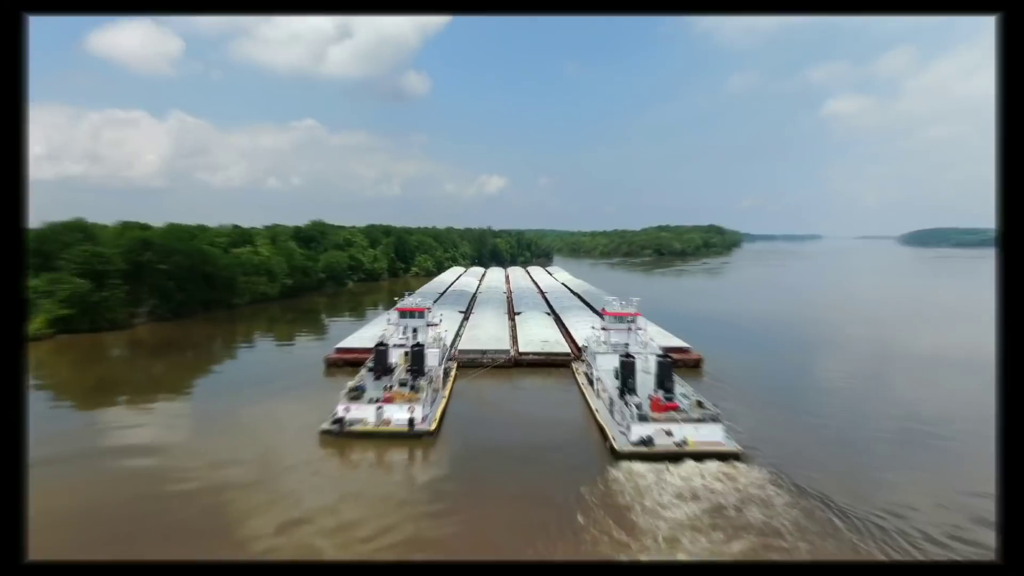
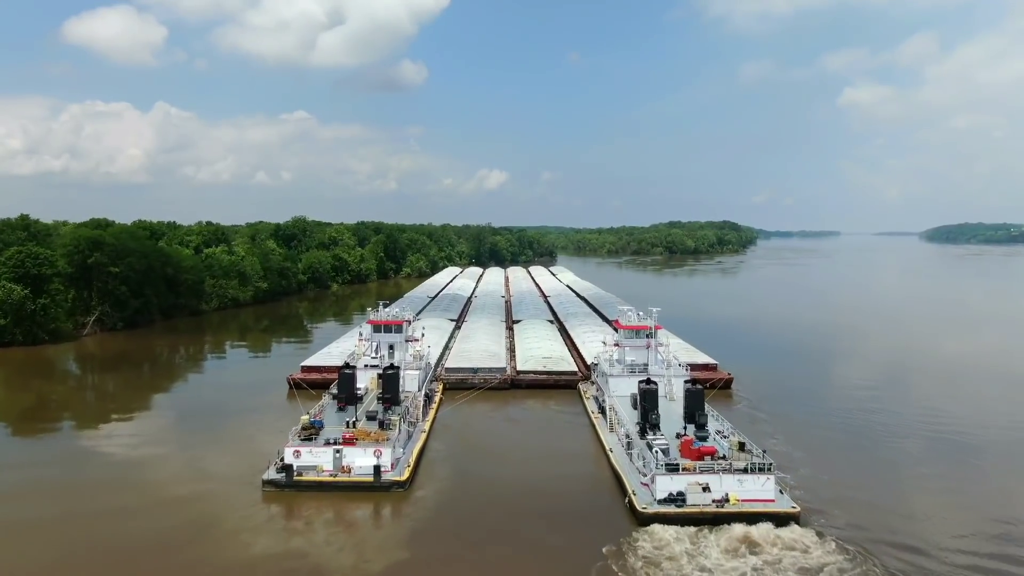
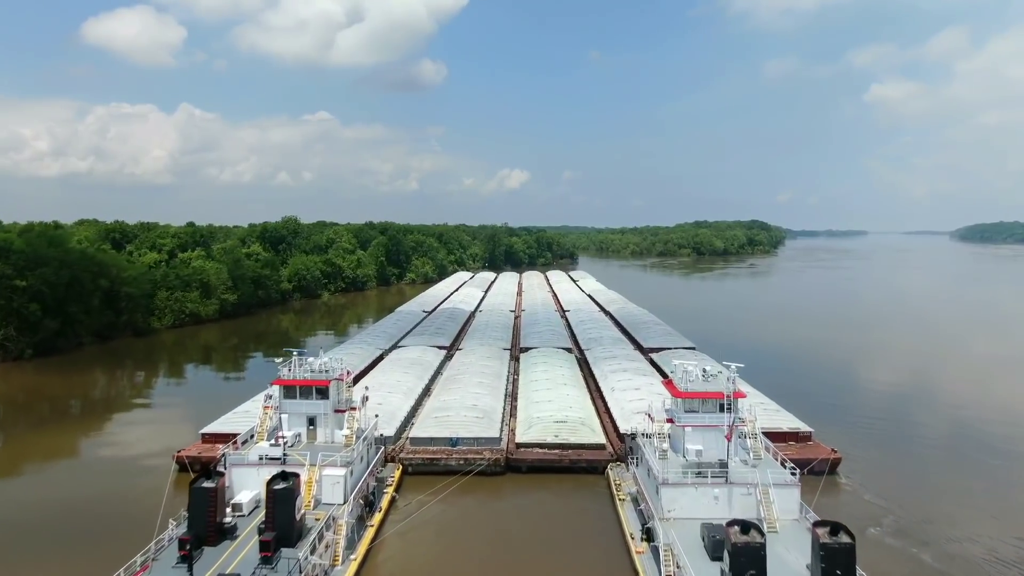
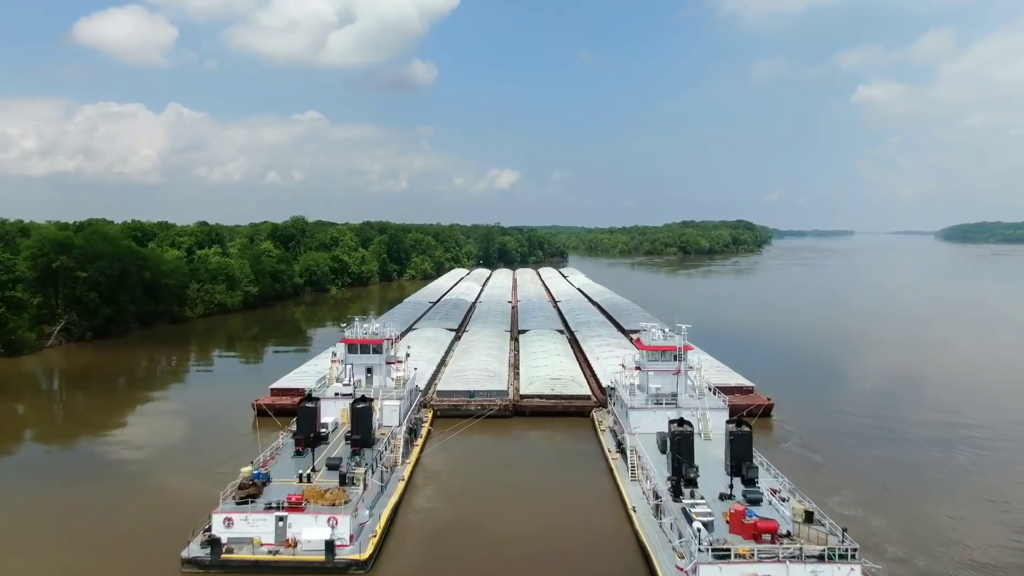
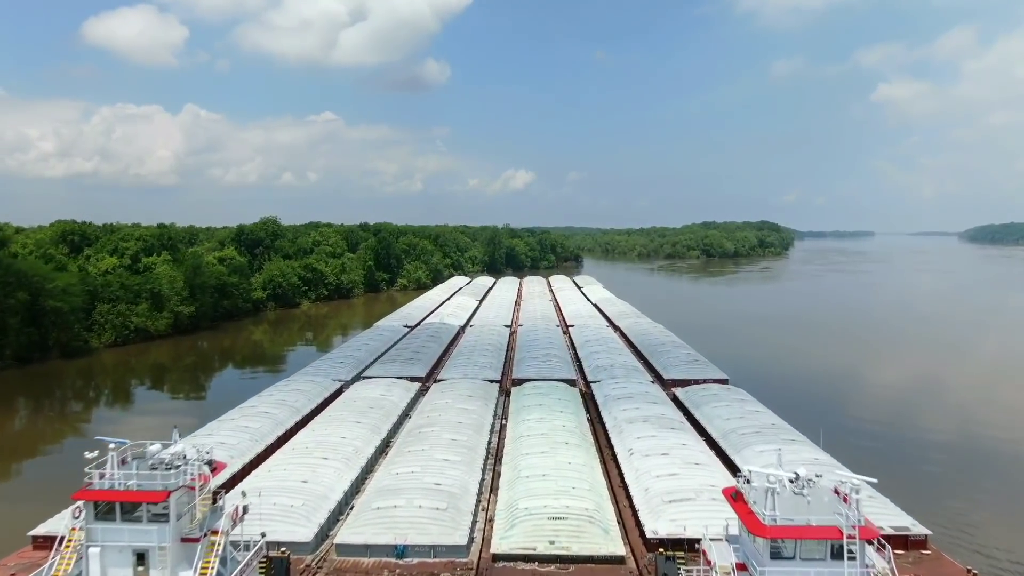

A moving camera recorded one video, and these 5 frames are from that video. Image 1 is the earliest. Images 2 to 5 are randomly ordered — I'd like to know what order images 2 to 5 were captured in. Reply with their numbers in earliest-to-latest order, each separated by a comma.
2, 4, 3, 5
